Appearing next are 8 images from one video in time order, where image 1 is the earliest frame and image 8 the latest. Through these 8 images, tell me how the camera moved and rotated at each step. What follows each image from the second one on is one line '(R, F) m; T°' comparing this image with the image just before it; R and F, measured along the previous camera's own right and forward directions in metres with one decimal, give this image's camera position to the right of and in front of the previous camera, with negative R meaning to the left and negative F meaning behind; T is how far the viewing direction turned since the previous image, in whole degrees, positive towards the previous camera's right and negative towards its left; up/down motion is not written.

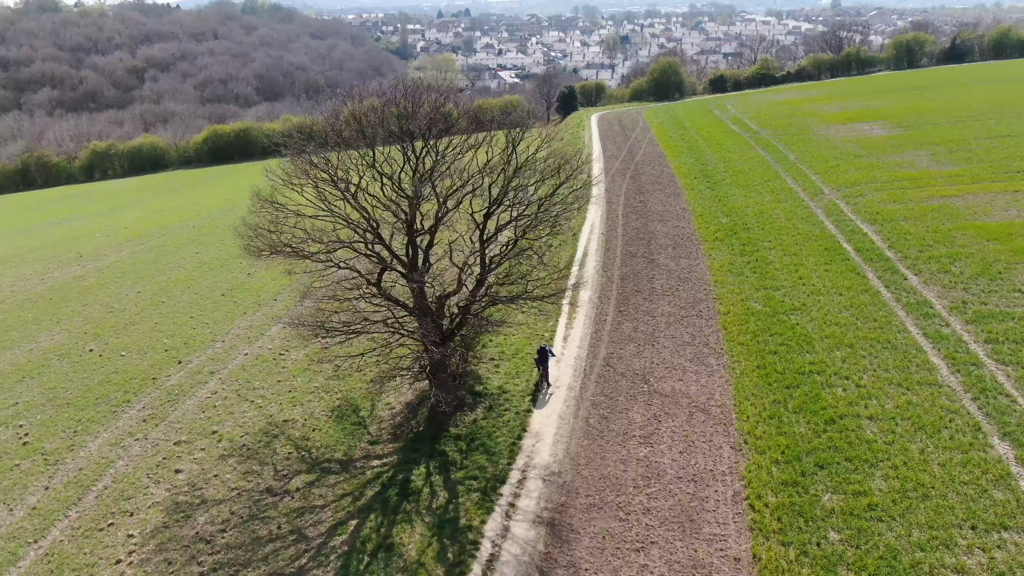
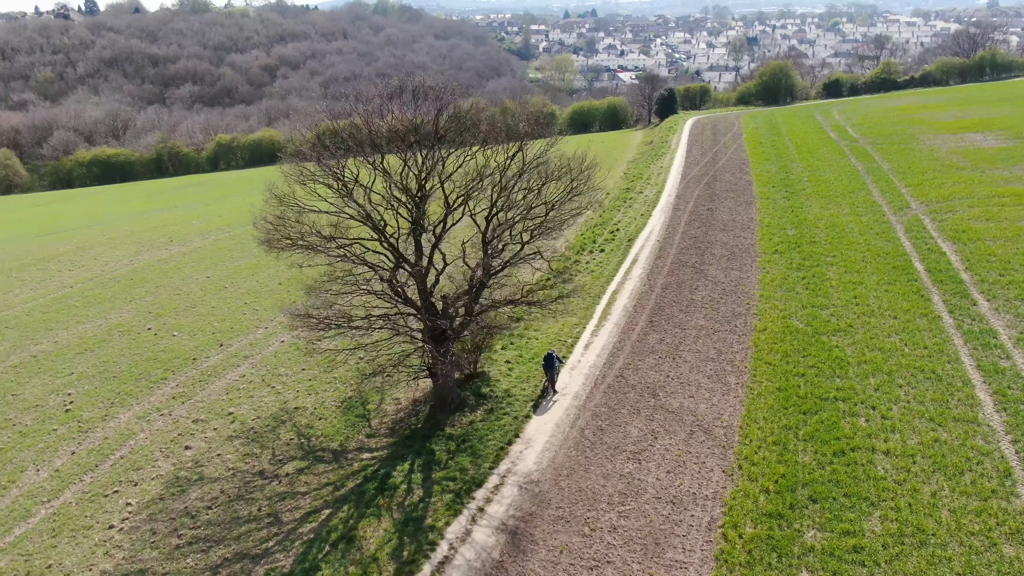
(+2.8, +0.3) m; -9°
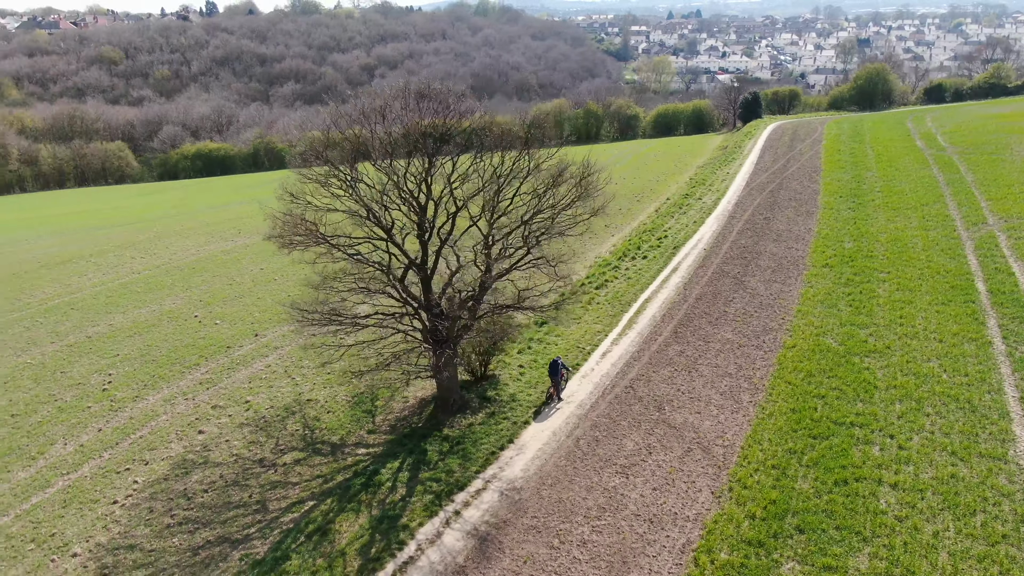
(+2.3, +0.3) m; -7°
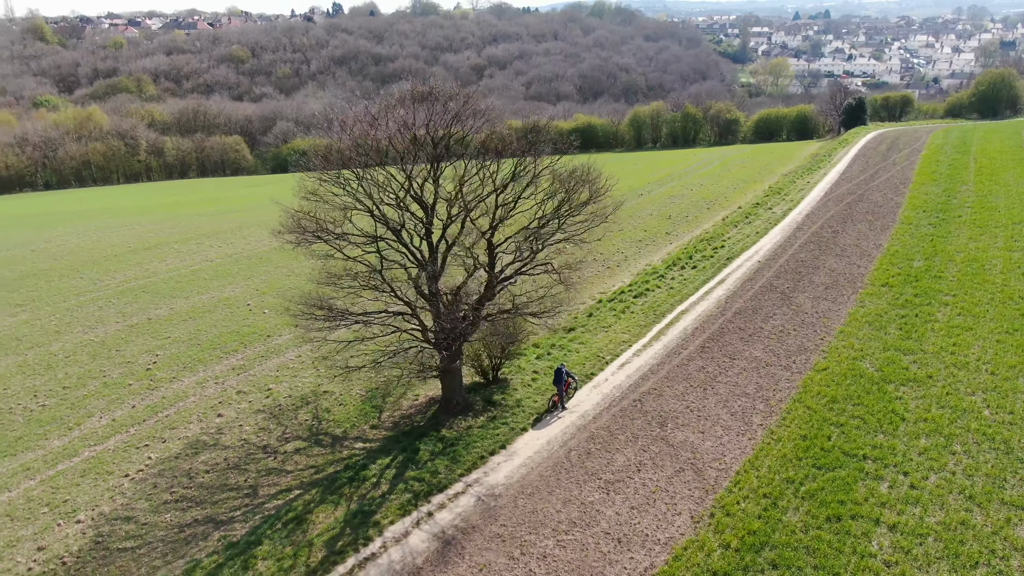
(+2.6, +0.3) m; -8°
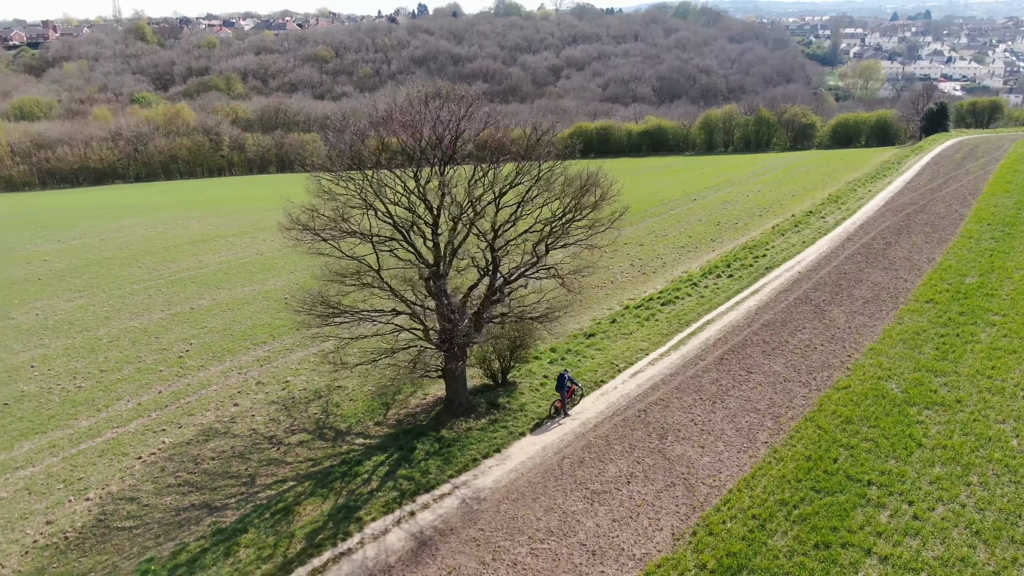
(+1.9, +0.2) m; -6°
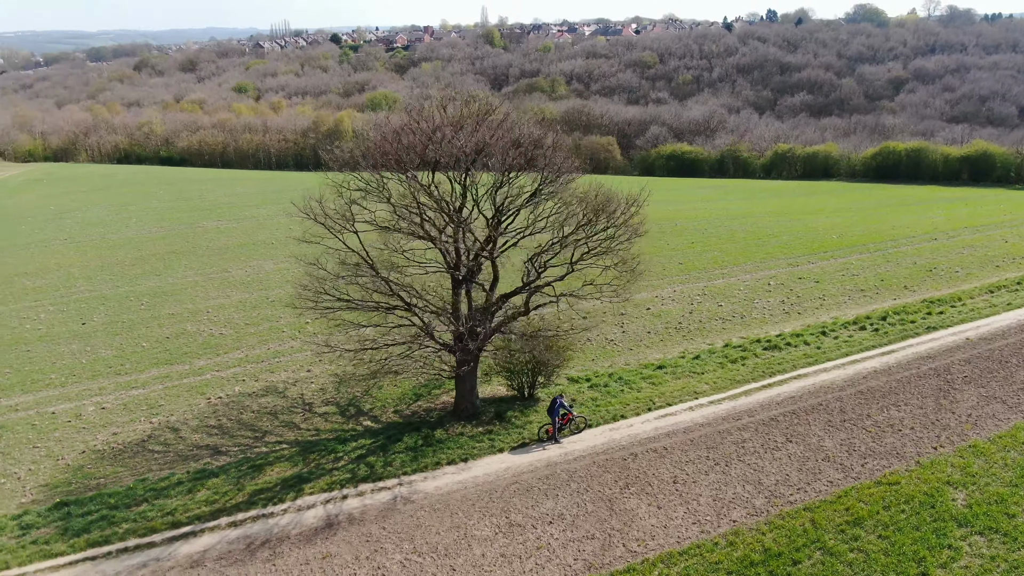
(+7.5, +2.0) m; -24°
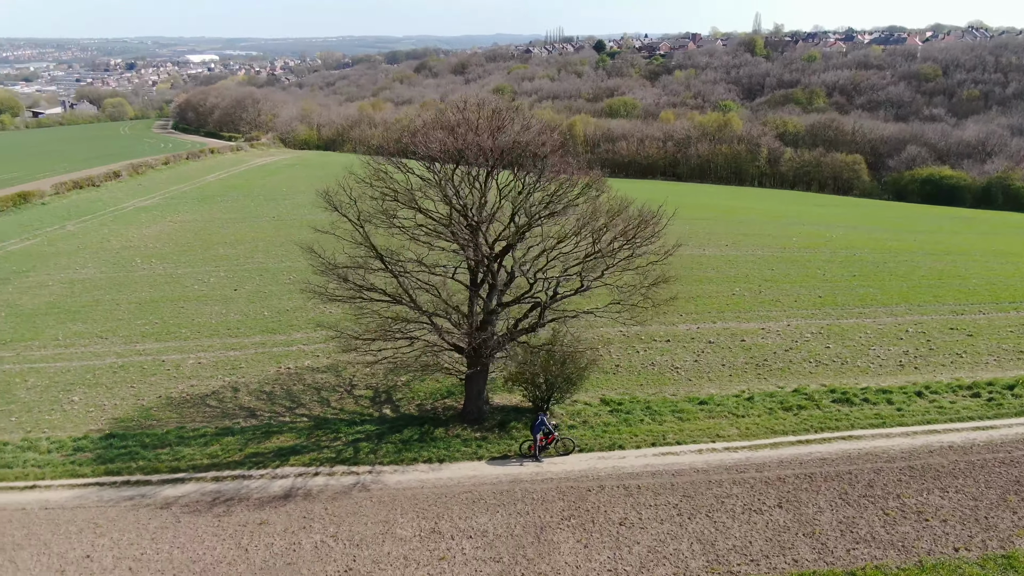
(+5.9, +1.3) m; -19°
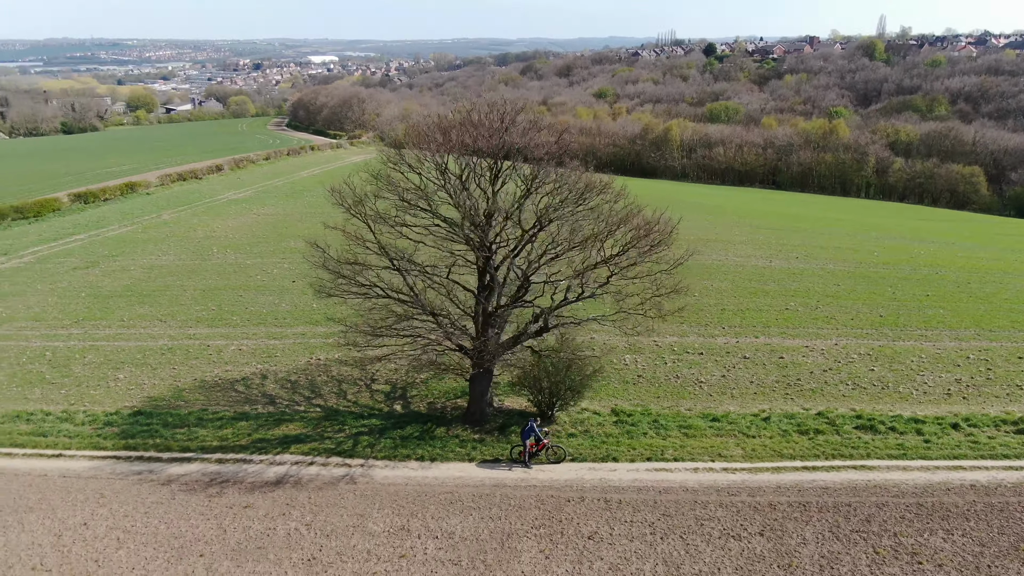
(+2.5, +0.3) m; -8°
